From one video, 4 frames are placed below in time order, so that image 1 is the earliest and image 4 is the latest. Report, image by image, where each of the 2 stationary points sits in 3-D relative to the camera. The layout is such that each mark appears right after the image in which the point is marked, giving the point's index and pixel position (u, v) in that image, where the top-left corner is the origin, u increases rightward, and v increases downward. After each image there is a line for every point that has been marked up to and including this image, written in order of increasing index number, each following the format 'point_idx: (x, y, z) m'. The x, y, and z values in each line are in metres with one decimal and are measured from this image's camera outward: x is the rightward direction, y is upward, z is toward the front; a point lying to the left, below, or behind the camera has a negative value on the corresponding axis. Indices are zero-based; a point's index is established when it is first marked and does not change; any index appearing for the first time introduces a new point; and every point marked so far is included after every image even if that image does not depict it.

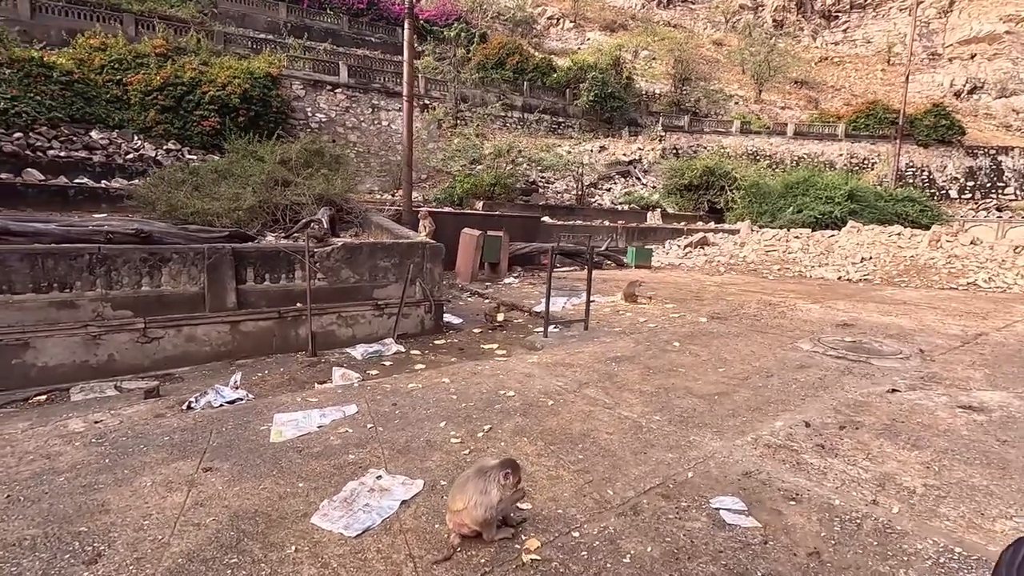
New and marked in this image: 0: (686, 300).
0: (+2.3, -0.2, +7.1) m
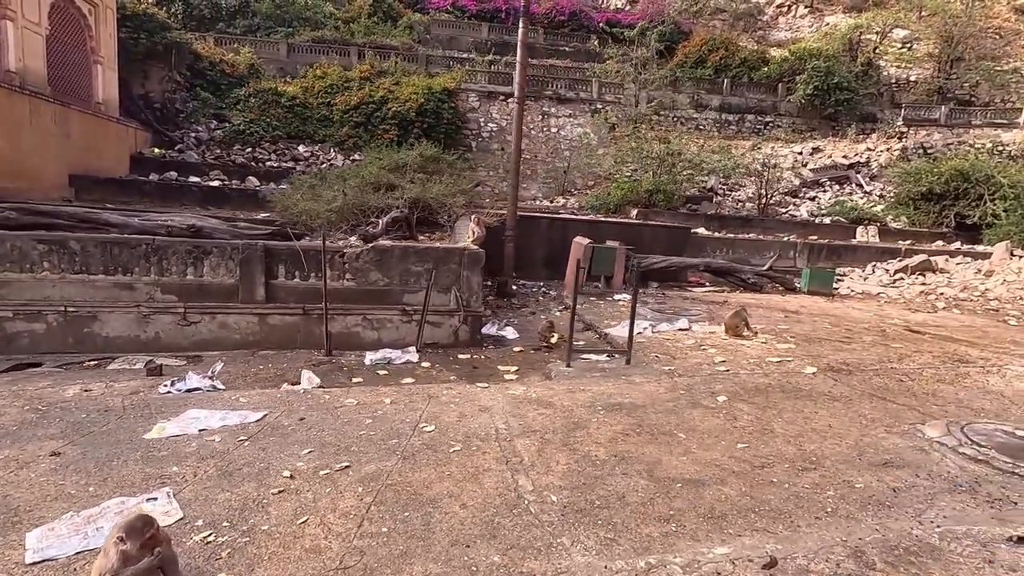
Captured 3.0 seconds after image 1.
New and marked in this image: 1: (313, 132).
0: (+3.1, -0.5, +5.3) m
1: (-5.0, +3.9, +13.4) m
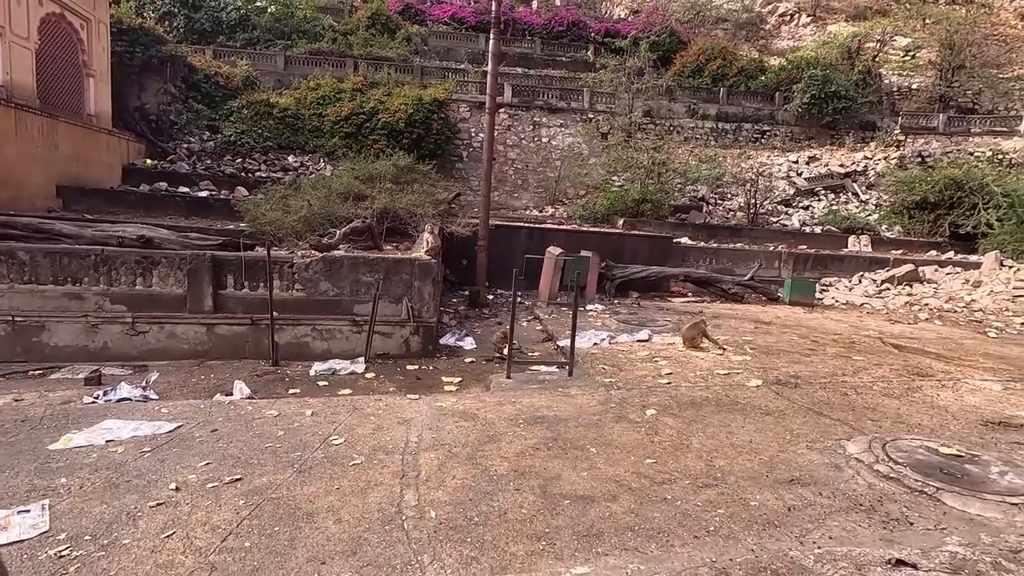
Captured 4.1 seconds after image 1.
0: (+2.7, -0.6, +5.3) m
1: (-5.3, +3.7, +13.6) m
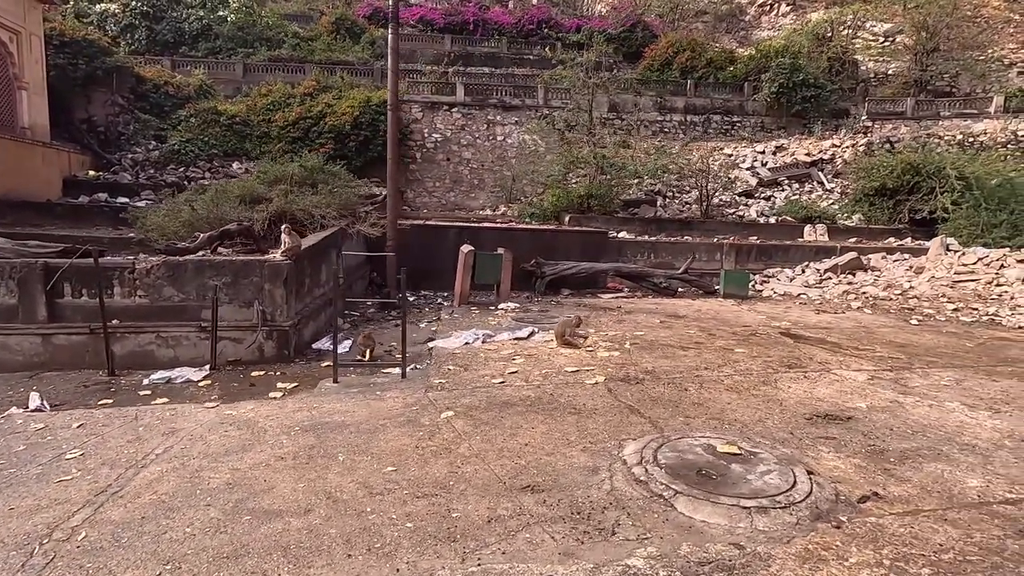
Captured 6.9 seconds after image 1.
0: (+1.4, -0.6, +5.0) m
1: (-6.5, +3.5, +13.5) m
